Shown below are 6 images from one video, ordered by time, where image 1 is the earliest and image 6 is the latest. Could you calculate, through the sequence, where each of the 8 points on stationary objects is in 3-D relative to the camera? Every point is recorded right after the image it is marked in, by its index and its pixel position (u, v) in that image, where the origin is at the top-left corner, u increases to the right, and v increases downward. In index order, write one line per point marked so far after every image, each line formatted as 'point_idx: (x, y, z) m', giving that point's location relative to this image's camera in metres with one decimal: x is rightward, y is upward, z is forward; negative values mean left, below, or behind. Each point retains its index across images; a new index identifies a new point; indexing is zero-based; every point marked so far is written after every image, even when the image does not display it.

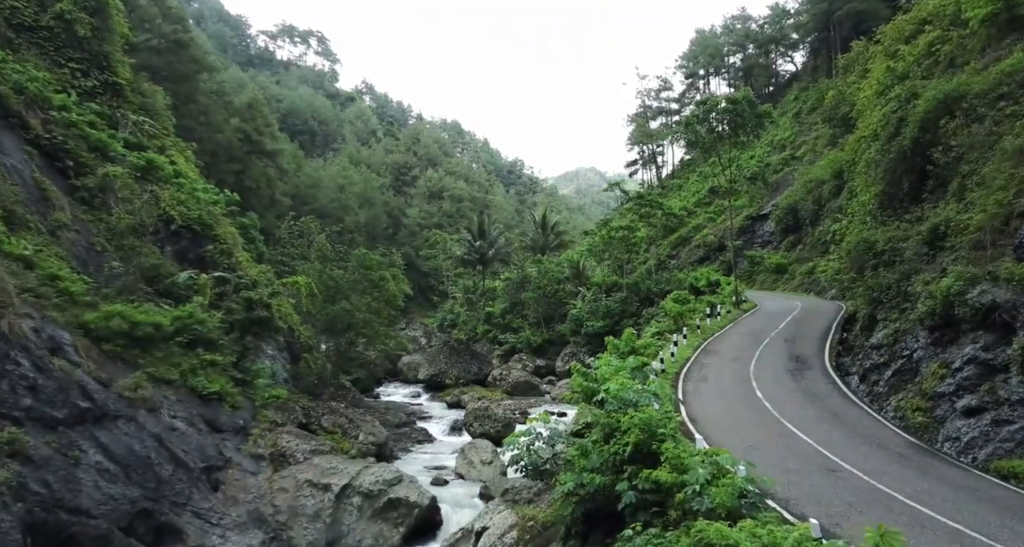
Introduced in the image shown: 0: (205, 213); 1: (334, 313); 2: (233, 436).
0: (-8.7, +1.7, +17.9) m
1: (-5.1, -1.1, +18.0) m
2: (-5.5, -3.2, +12.5) m
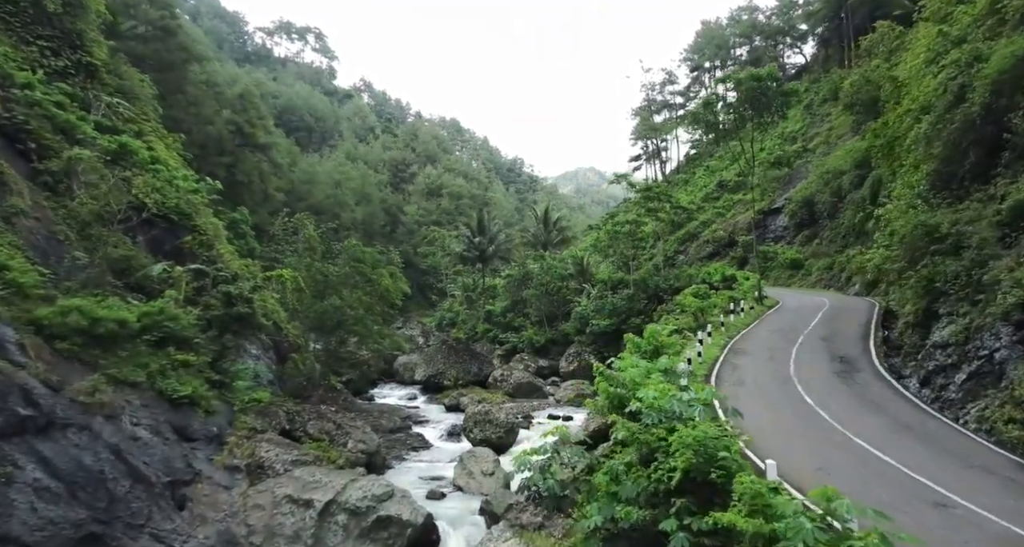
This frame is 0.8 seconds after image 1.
0: (-8.7, +1.9, +16.6) m
1: (-5.0, -1.0, +16.7) m
2: (-5.4, -3.1, +11.2) m
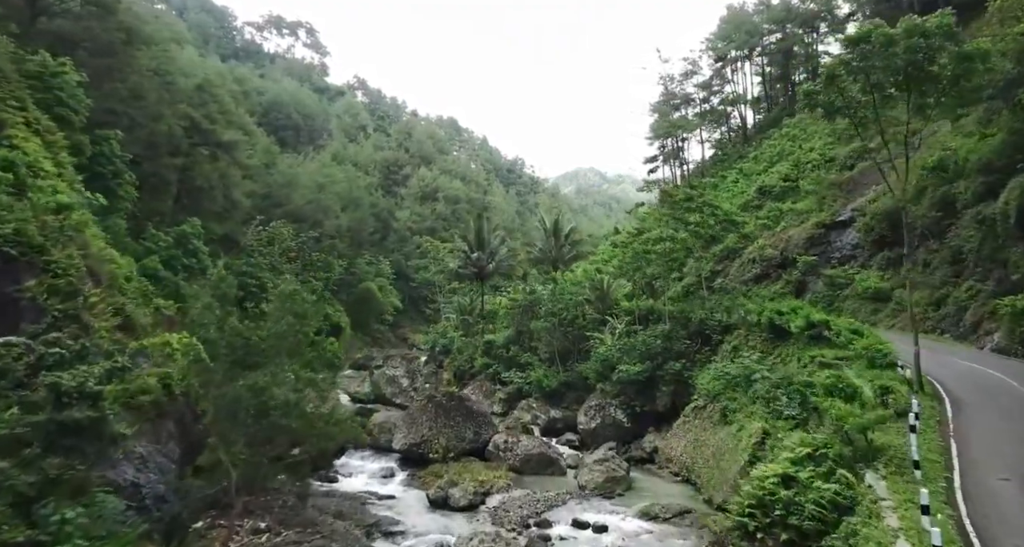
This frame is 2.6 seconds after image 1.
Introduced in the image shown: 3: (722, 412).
0: (-8.5, +0.9, +11.2) m
1: (-4.8, -2.0, +11.2) m
2: (-5.2, -4.1, +5.7) m
3: (+5.6, -3.7, +16.9) m
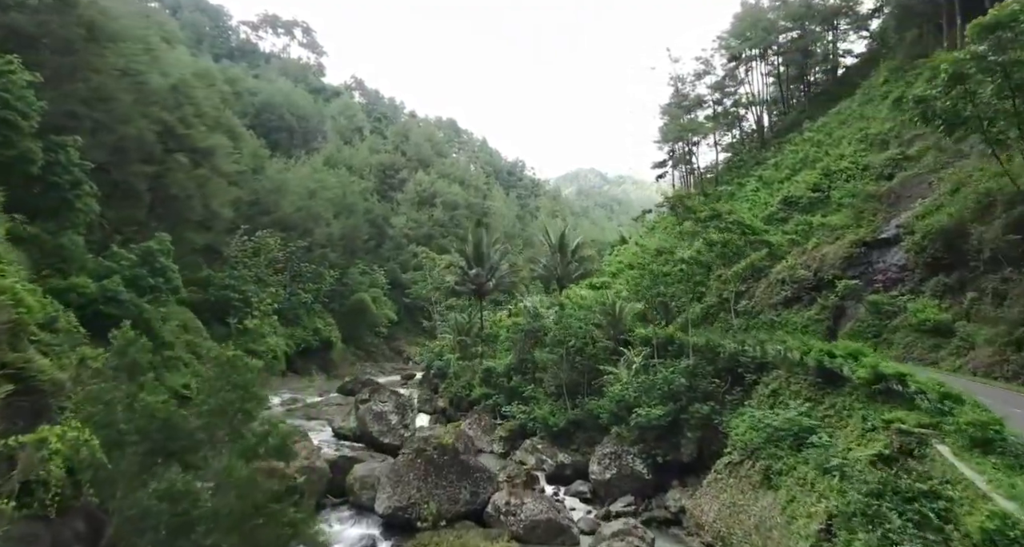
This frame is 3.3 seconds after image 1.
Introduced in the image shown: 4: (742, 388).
0: (-8.4, 0.0, +8.5) m
1: (-4.7, -2.8, +8.6) m
2: (-5.1, -4.9, +3.1) m
3: (+5.7, -4.5, +14.3) m
4: (+6.4, -3.2, +17.7) m
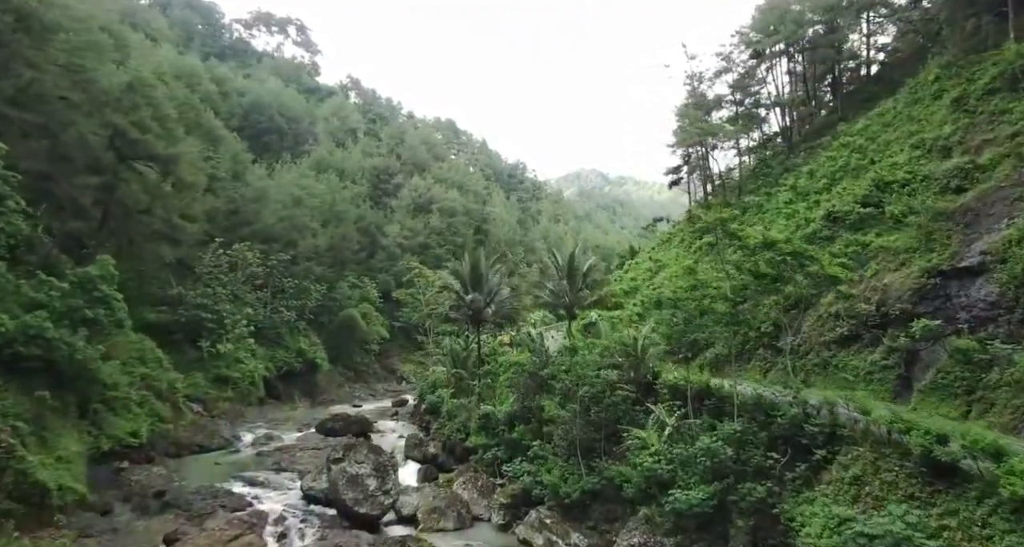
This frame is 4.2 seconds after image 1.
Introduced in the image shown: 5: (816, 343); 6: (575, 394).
0: (-8.3, -1.0, +4.7) m
1: (-4.7, -3.8, +4.8) m
2: (-5.1, -5.9, -0.7) m
3: (+5.8, -5.5, +10.5) m
4: (+6.4, -4.2, +13.9) m
5: (+9.4, -2.2, +19.3) m
6: (+1.9, -3.6, +19.0) m
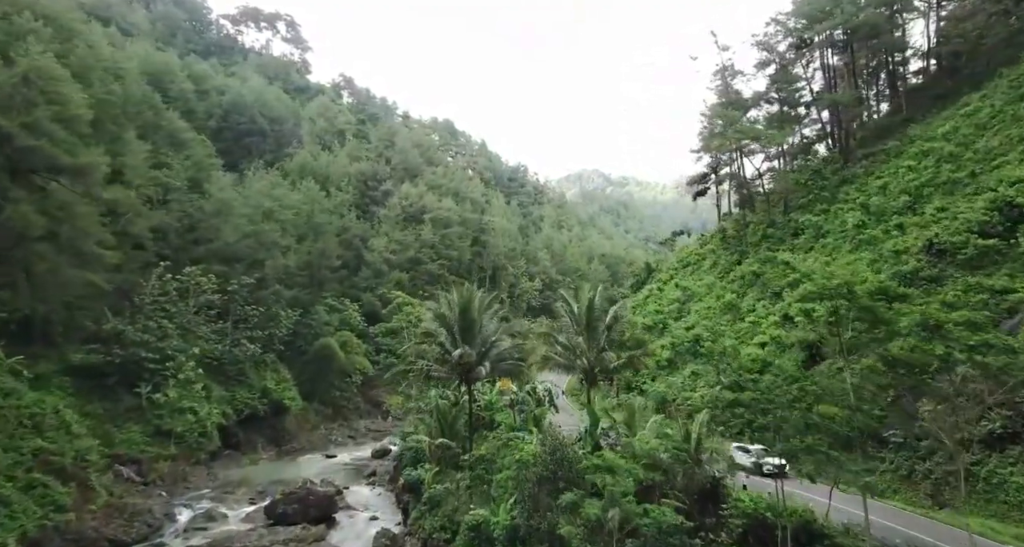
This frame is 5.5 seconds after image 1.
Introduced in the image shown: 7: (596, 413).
0: (-8.3, -2.4, -1.2) m
1: (-4.6, -5.3, -1.2) m
2: (-5.1, -7.3, -6.7) m
3: (+5.8, -7.0, +4.5) m
4: (+6.5, -5.6, +8.0) m
5: (+9.4, -3.7, +13.4) m
6: (+1.9, -5.1, +13.1) m
7: (+2.2, -3.5, +16.8) m
